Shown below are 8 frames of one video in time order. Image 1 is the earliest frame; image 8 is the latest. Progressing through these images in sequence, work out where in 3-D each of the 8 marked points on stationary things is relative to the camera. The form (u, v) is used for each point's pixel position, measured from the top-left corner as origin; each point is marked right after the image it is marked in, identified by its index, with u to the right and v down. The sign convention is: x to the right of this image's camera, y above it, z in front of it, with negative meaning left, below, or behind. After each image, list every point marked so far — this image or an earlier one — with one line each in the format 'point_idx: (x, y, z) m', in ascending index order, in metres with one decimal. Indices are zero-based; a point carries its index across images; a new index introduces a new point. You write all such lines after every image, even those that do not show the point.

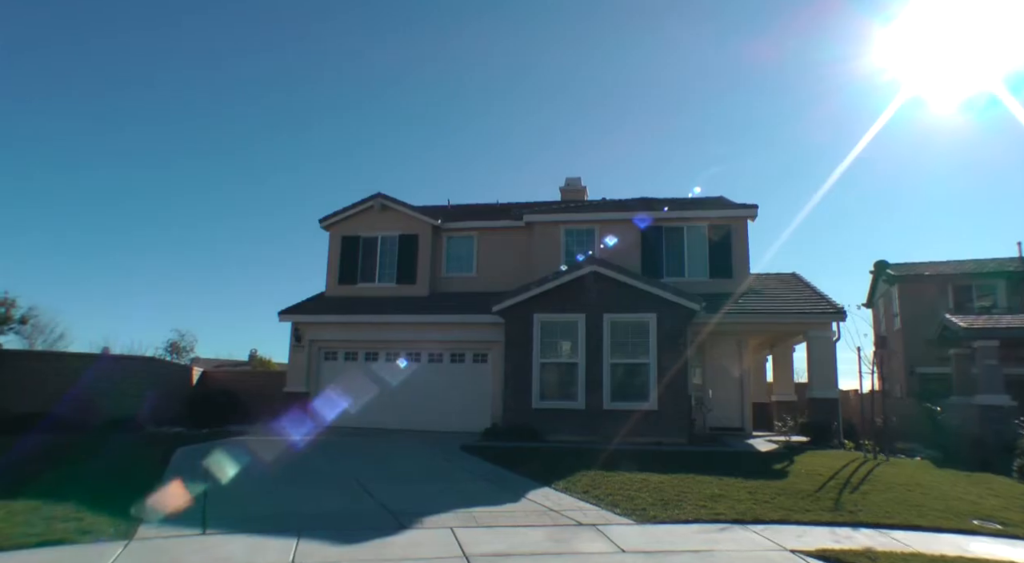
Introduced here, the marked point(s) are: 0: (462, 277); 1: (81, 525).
0: (-1.4, +0.1, +19.7) m
1: (-3.9, -2.2, +5.9) m
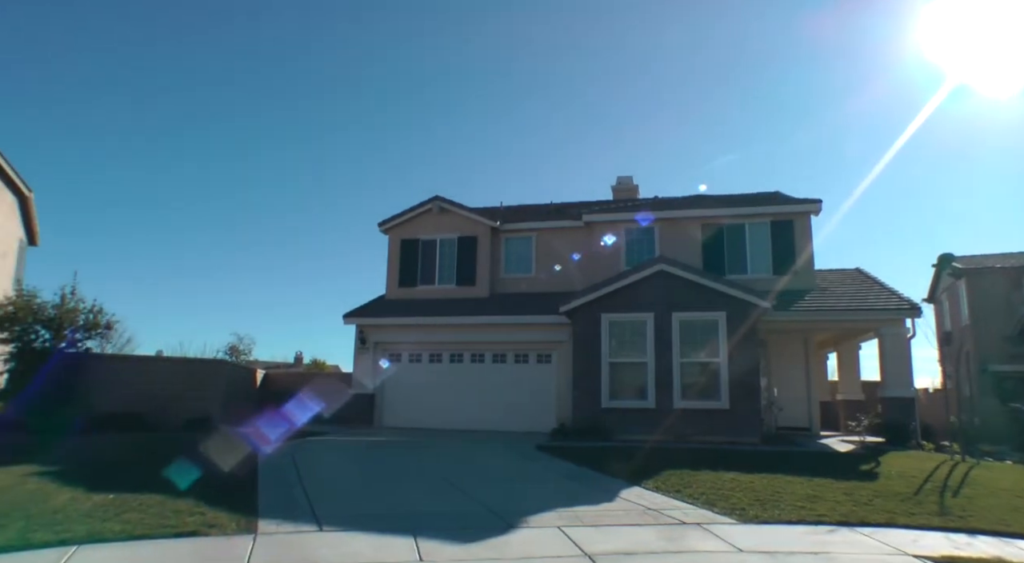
0: (+0.4, +0.1, +19.7) m
1: (-2.9, -2.3, +6.1) m
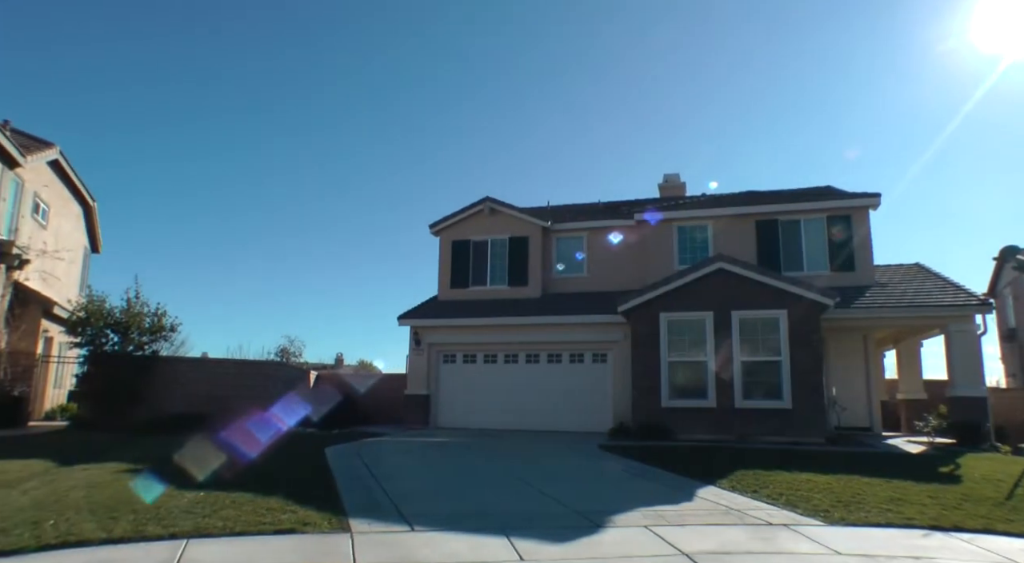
0: (+1.9, +0.1, +19.7) m
1: (-2.0, -2.3, +6.2) m
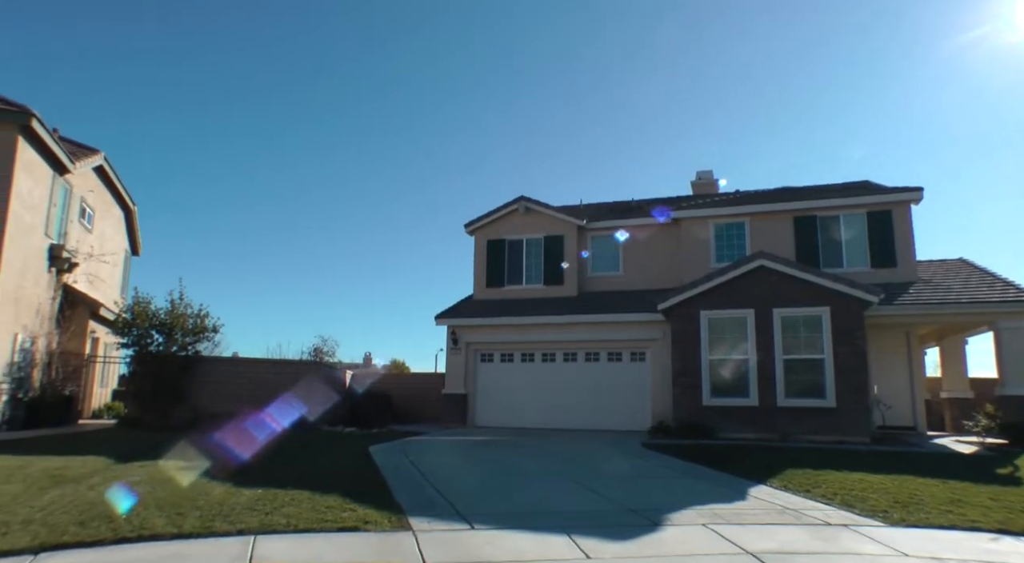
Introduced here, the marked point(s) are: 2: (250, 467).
0: (+3.0, +0.2, +19.6) m
1: (-1.5, -2.3, +6.3) m
2: (-3.9, -2.8, +9.6) m
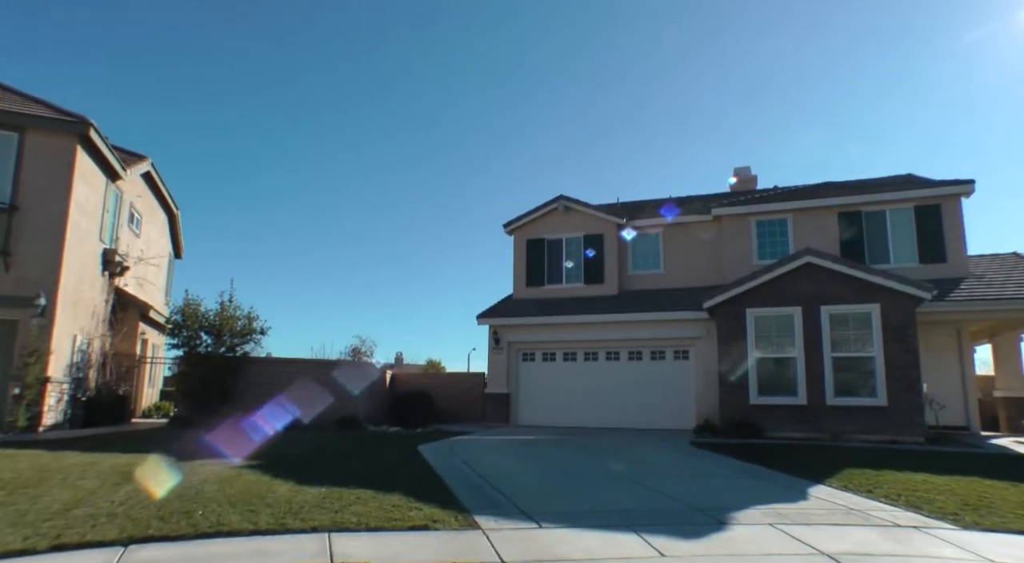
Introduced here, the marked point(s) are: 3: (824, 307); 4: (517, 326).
0: (+4.2, +0.2, +19.5) m
1: (-0.8, -2.3, +6.4) m
2: (-3.1, -2.8, +9.8) m
3: (+7.0, -0.6, +14.4) m
4: (+0.1, -1.2, +17.9) m
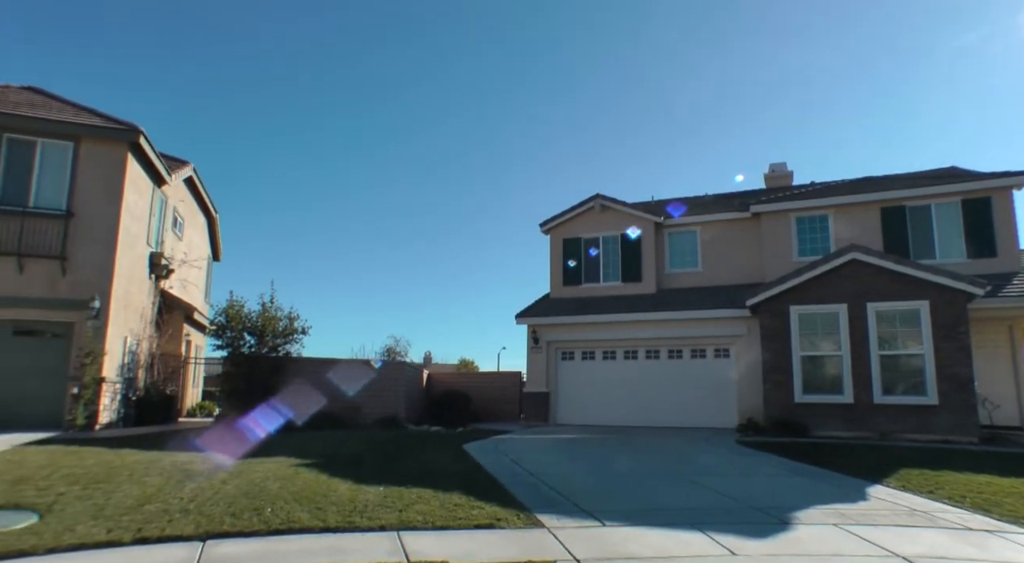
0: (+5.3, +0.3, +19.3) m
1: (-0.2, -2.3, +6.5) m
2: (-2.4, -2.8, +10.0) m
3: (+7.9, -0.5, +14.2) m
4: (+1.2, -1.2, +17.9) m
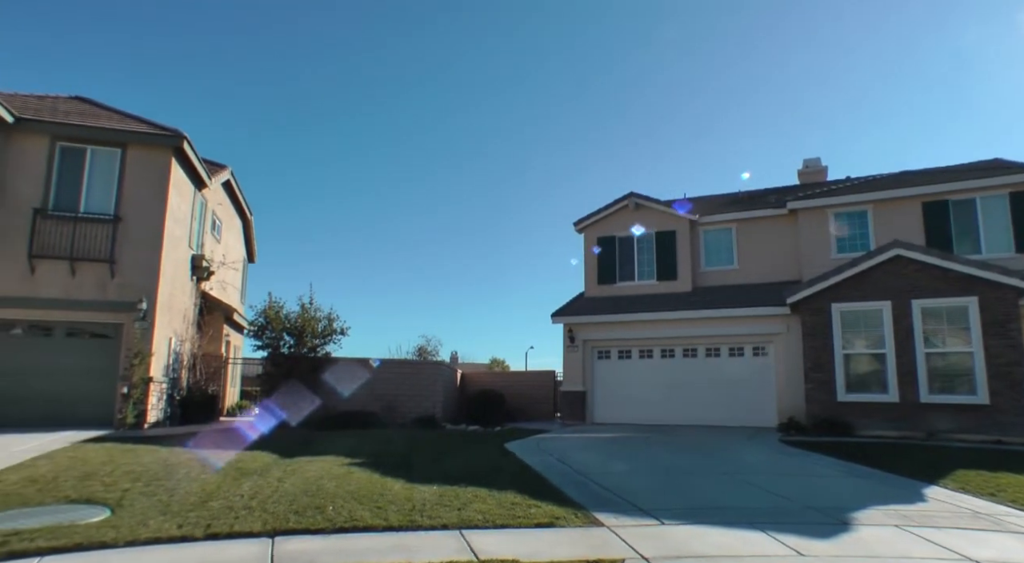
0: (+6.3, +0.3, +19.2) m
1: (+0.4, -2.3, +6.6) m
2: (-1.6, -2.8, +10.1) m
3: (+8.8, -0.4, +13.9) m
4: (+2.2, -1.2, +17.9) m
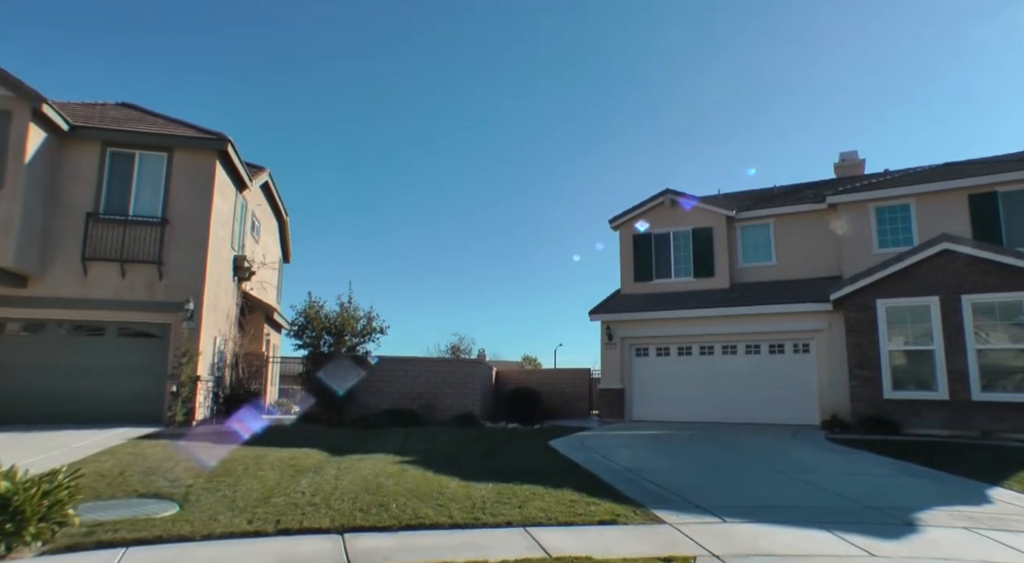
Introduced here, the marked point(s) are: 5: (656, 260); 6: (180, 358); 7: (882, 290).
0: (+7.4, +0.4, +19.0) m
1: (+1.0, -2.3, +6.6) m
2: (-0.9, -2.8, +10.2) m
3: (+9.6, -0.3, +13.7) m
4: (+3.2, -1.1, +17.9) m
5: (+4.5, +0.7, +19.9) m
6: (-8.0, -1.9, +15.6) m
7: (+8.3, -0.2, +14.5) m
